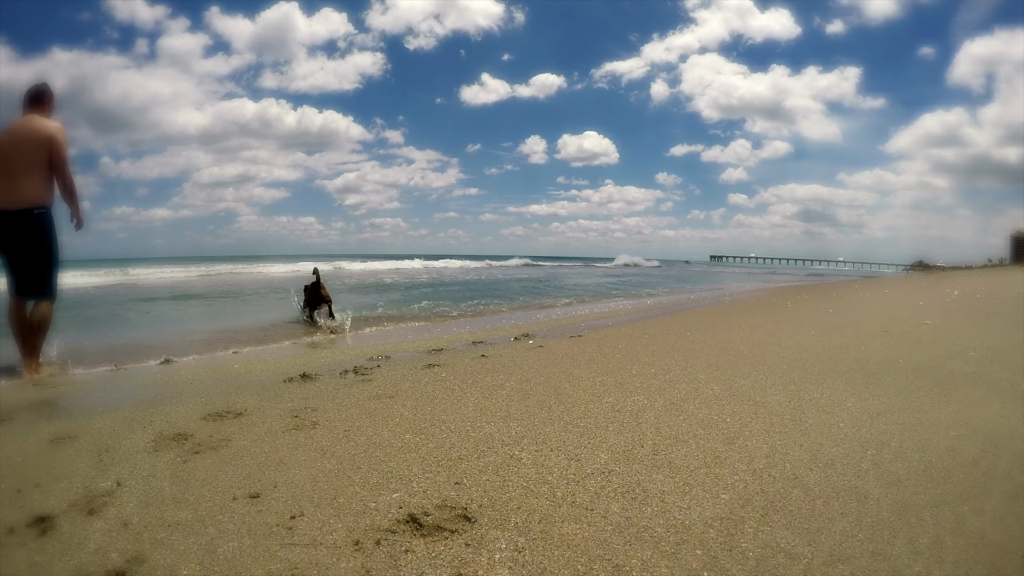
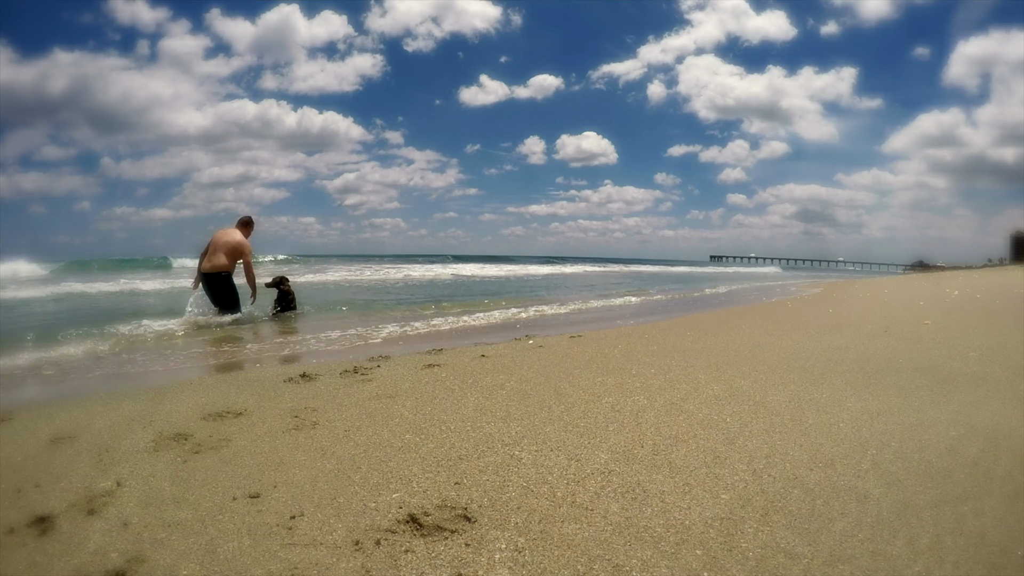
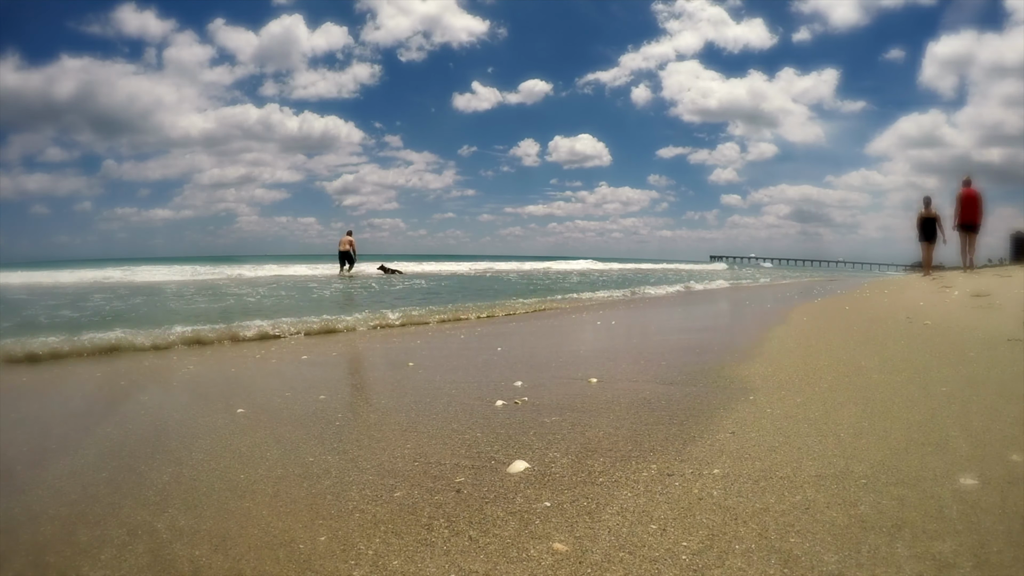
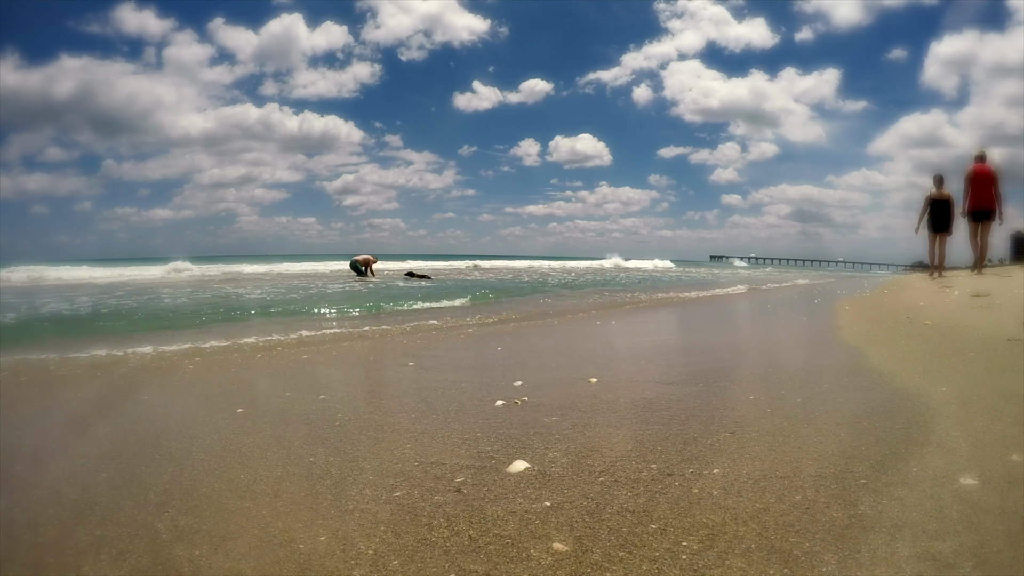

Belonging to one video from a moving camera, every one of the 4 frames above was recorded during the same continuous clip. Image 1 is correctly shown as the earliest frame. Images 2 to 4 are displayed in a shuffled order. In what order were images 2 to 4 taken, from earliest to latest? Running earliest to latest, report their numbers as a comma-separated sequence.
2, 4, 3
